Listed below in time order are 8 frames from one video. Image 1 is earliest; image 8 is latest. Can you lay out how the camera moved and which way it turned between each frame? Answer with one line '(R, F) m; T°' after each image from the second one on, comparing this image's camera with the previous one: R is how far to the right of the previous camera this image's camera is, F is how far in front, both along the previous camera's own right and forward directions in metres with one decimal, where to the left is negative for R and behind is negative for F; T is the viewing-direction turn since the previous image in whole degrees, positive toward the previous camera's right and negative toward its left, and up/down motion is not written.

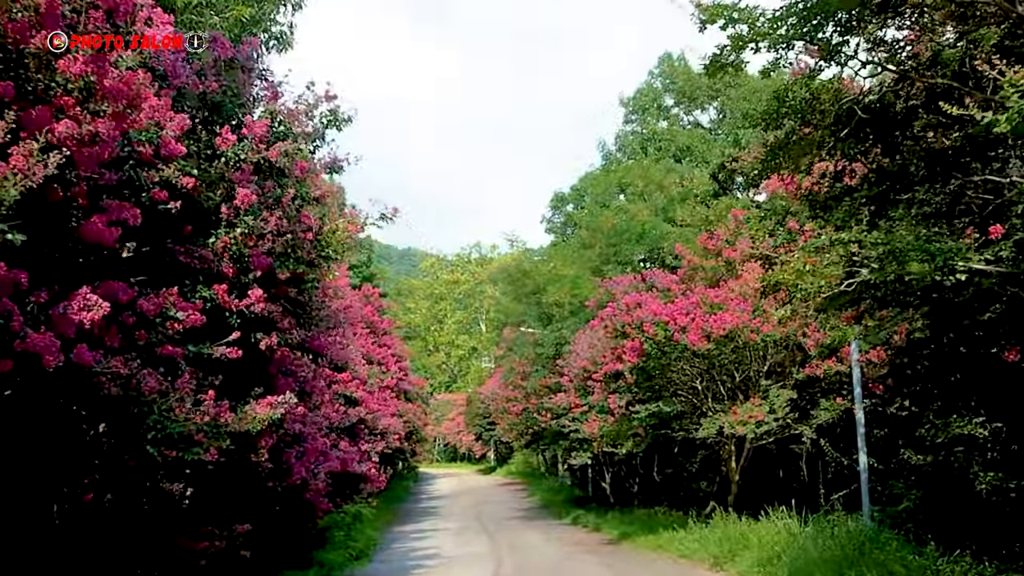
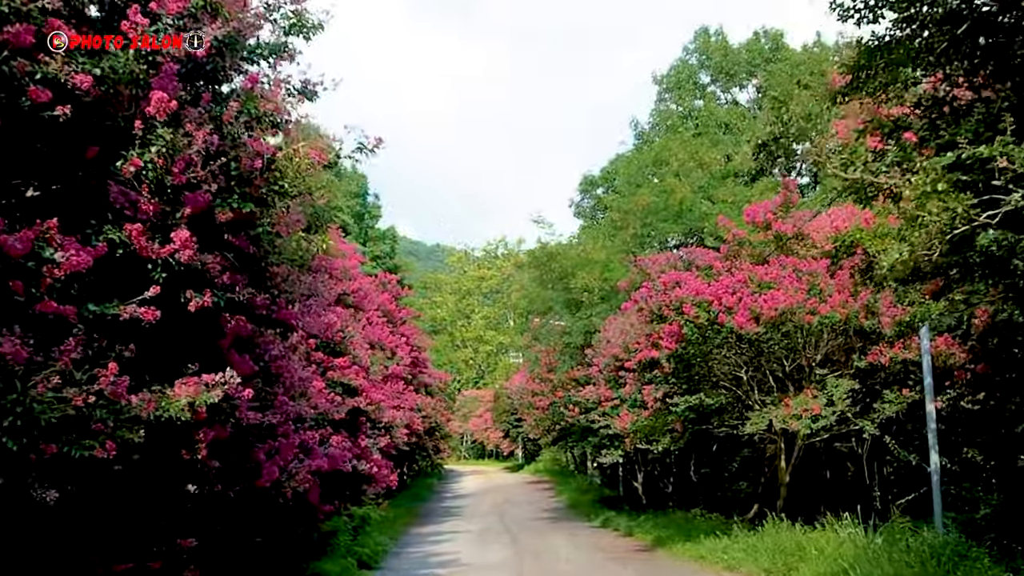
(+0.1, +1.7) m; -2°
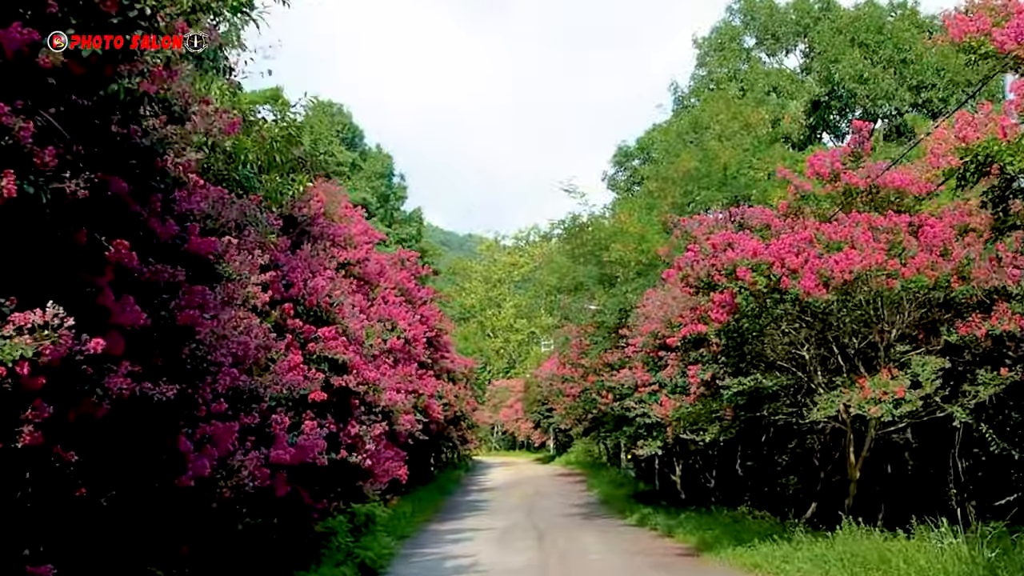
(+0.1, +2.1) m; -2°
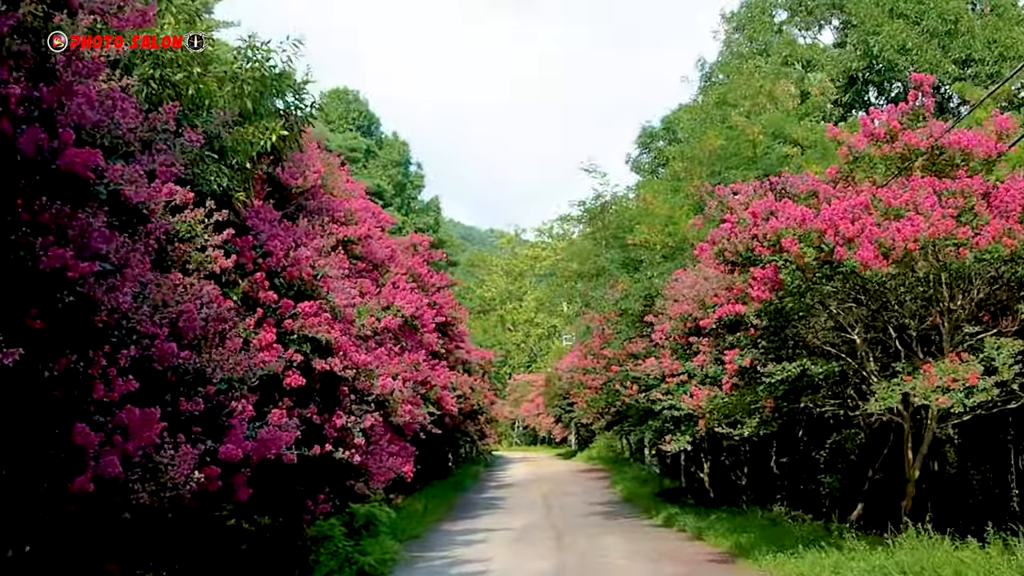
(+0.1, +1.4) m; -2°
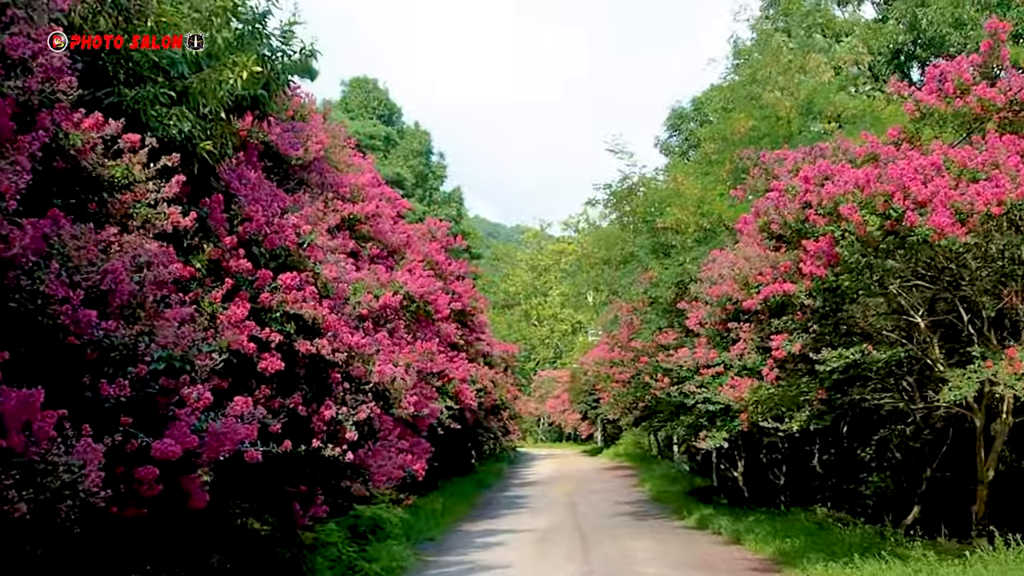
(+0.1, +1.2) m; -2°
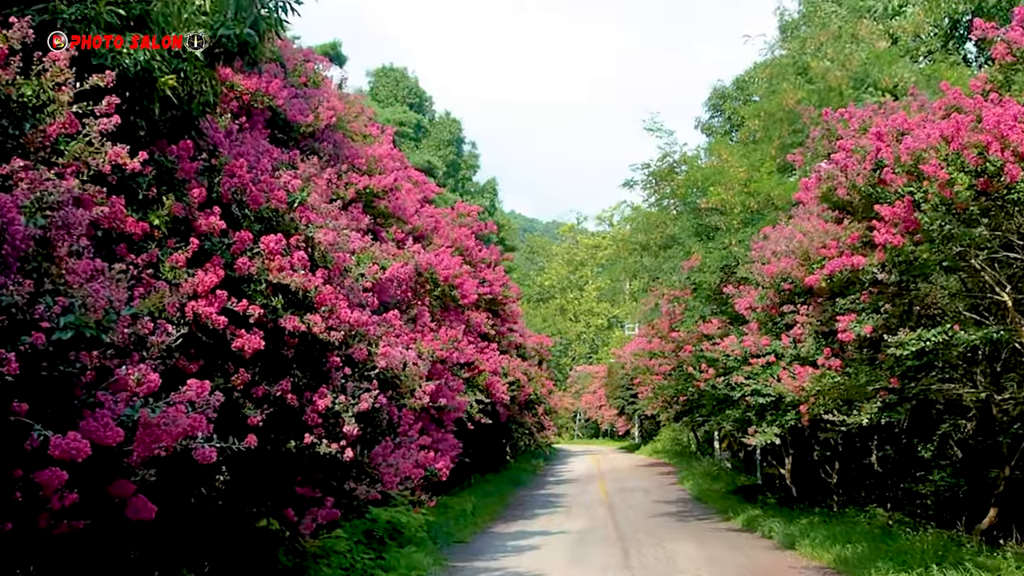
(+0.1, +1.2) m; -2°
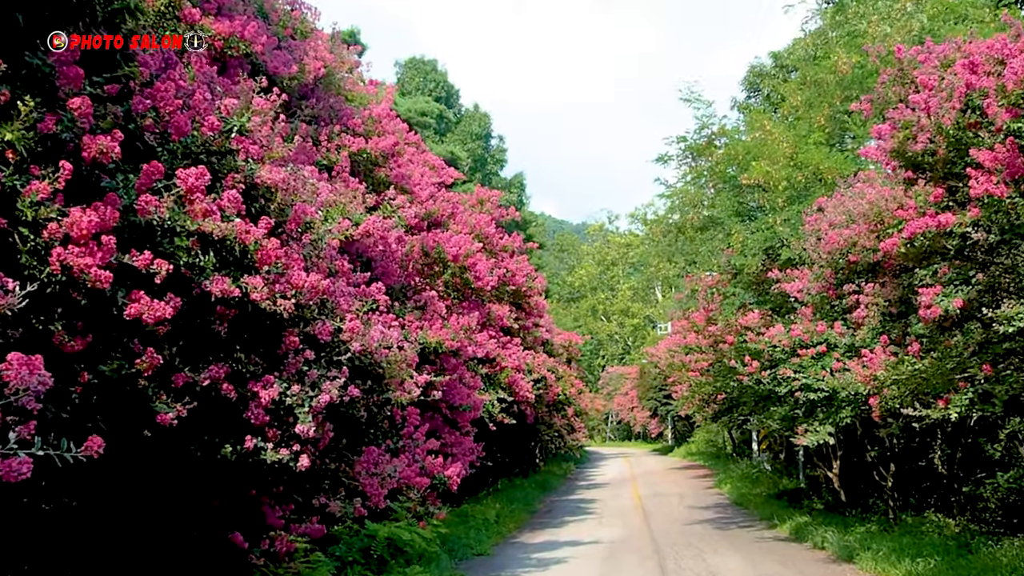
(+0.2, +1.5) m; -2°
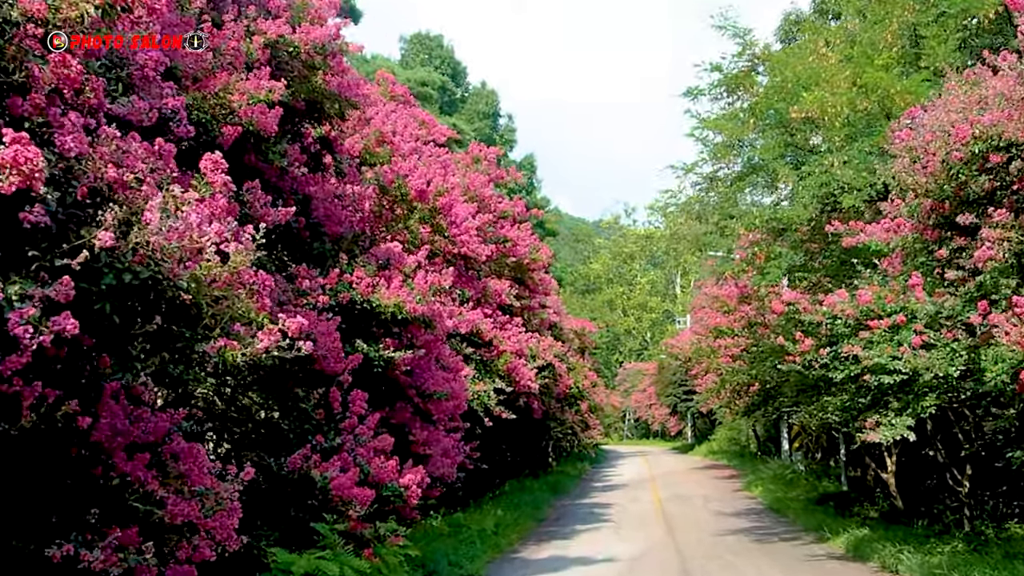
(+0.3, +2.8) m; -1°
